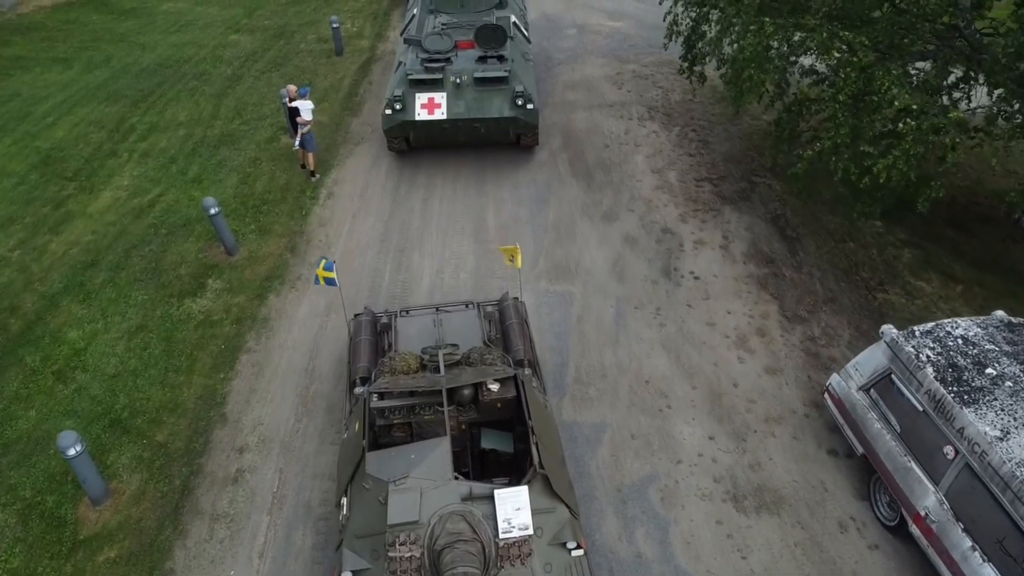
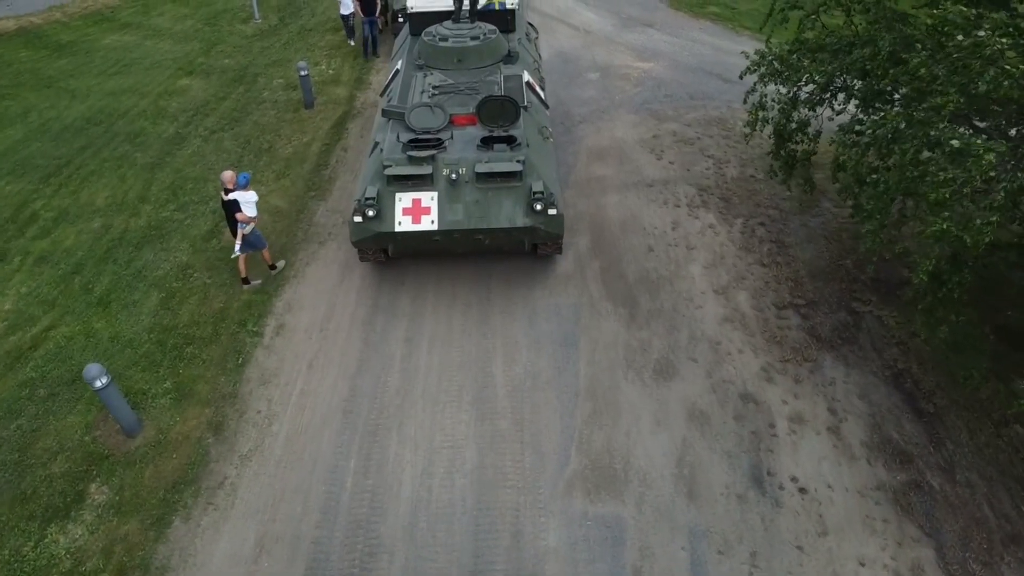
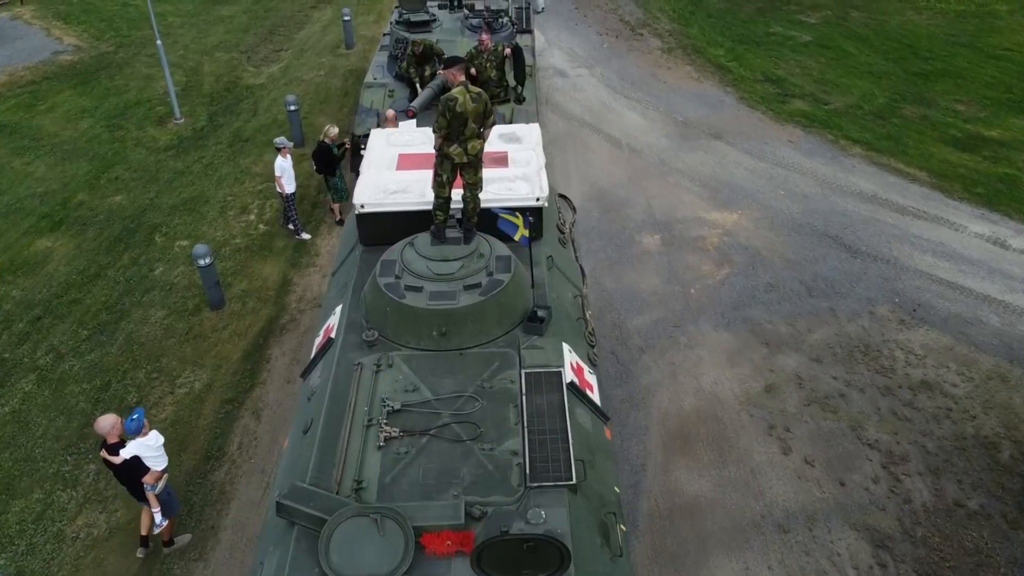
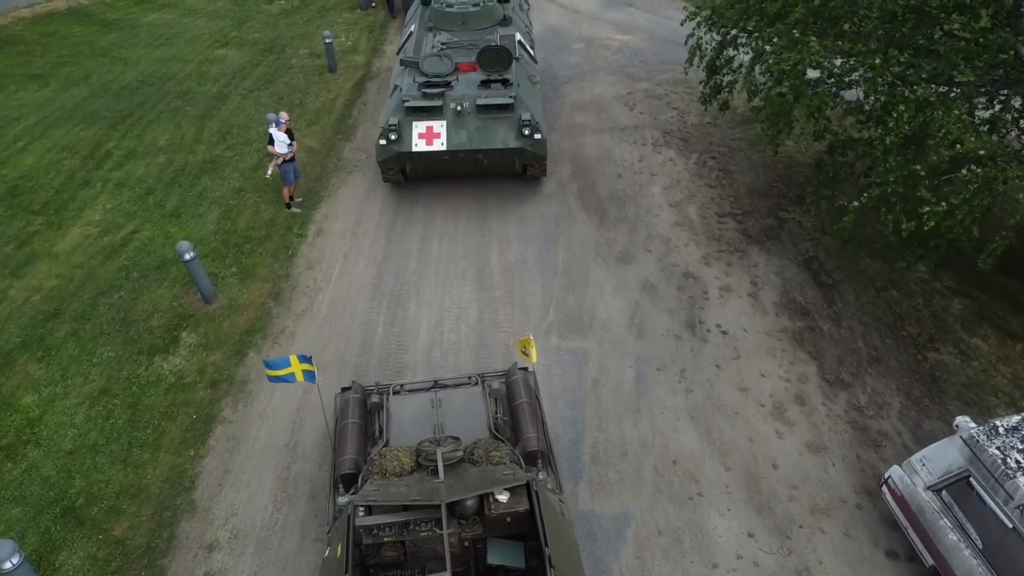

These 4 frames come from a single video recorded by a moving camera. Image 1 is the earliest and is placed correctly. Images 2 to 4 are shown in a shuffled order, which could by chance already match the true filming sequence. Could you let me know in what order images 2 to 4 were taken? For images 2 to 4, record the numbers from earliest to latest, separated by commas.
4, 2, 3
